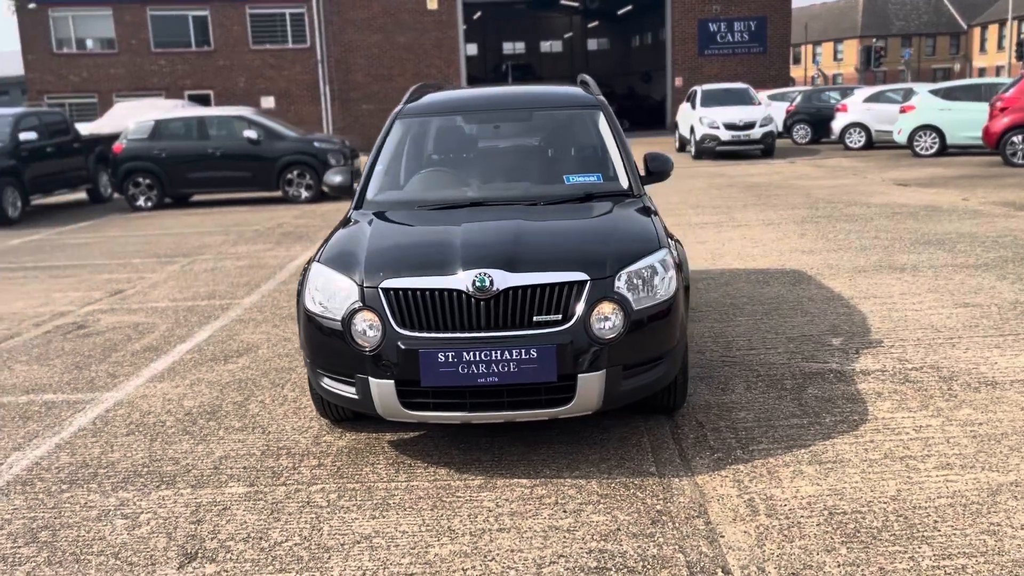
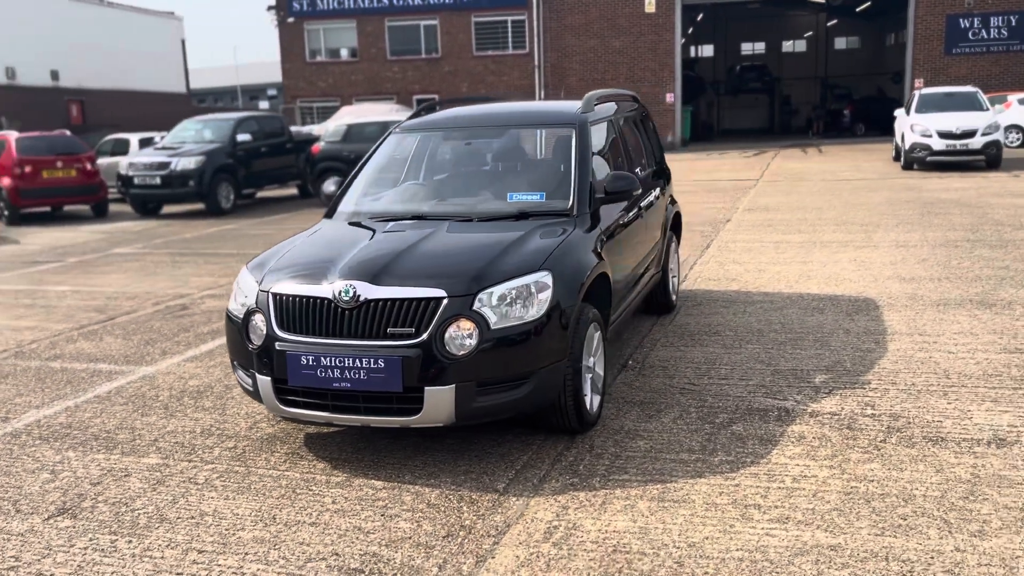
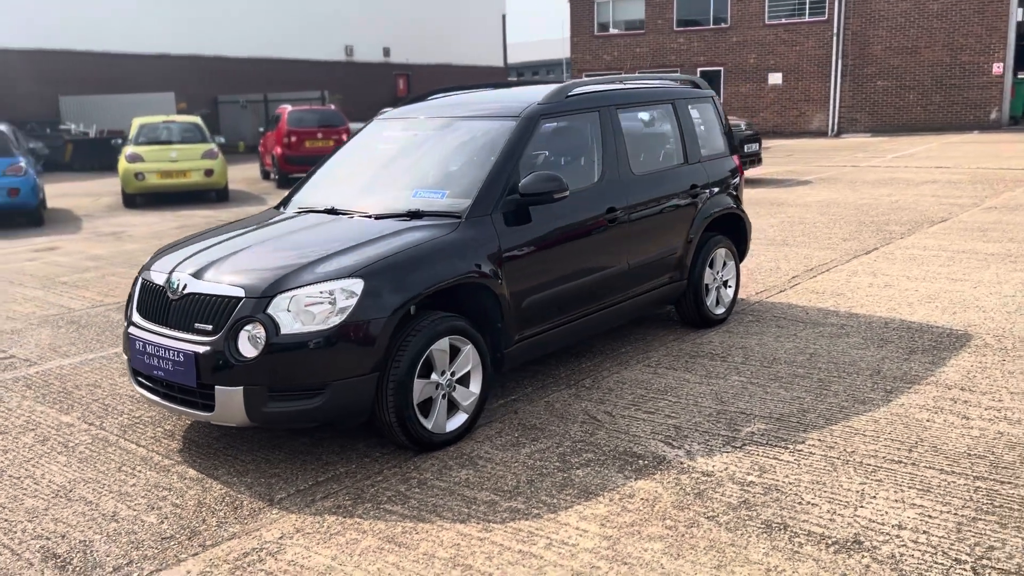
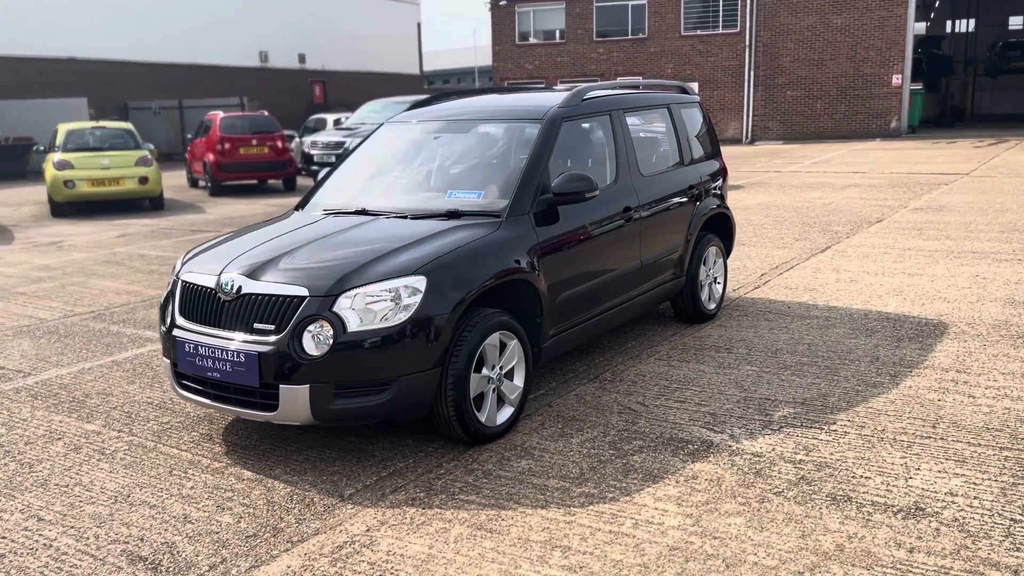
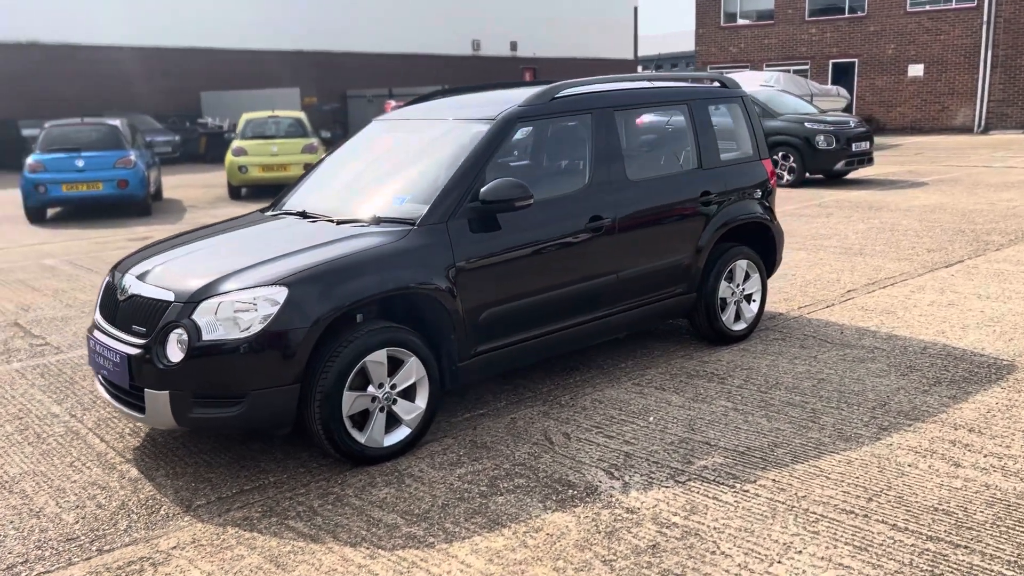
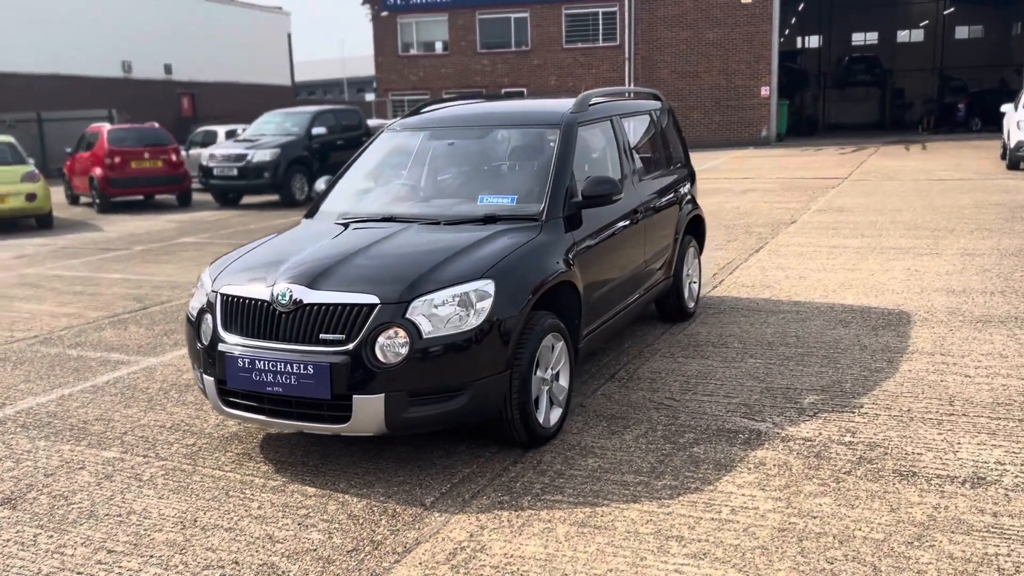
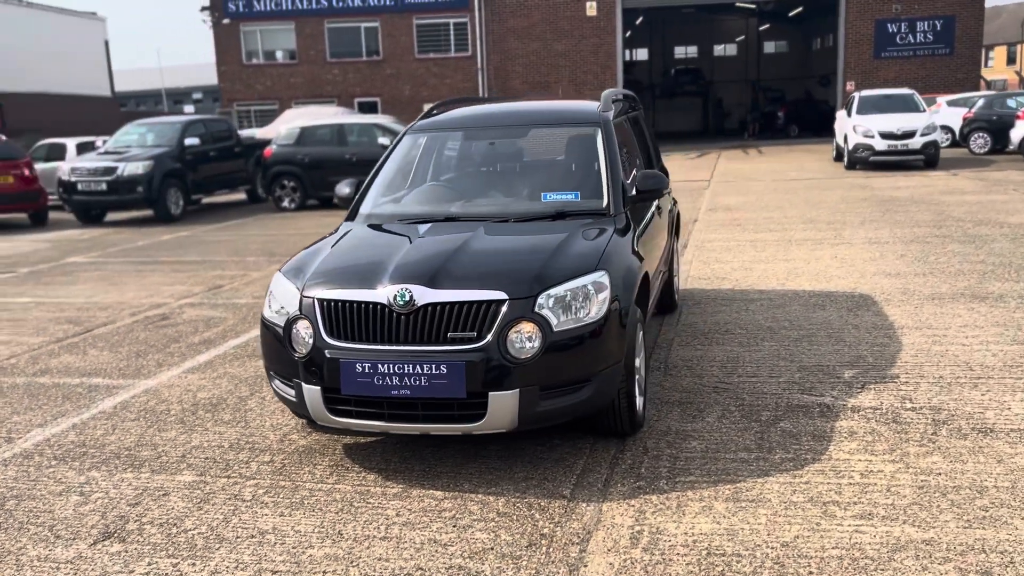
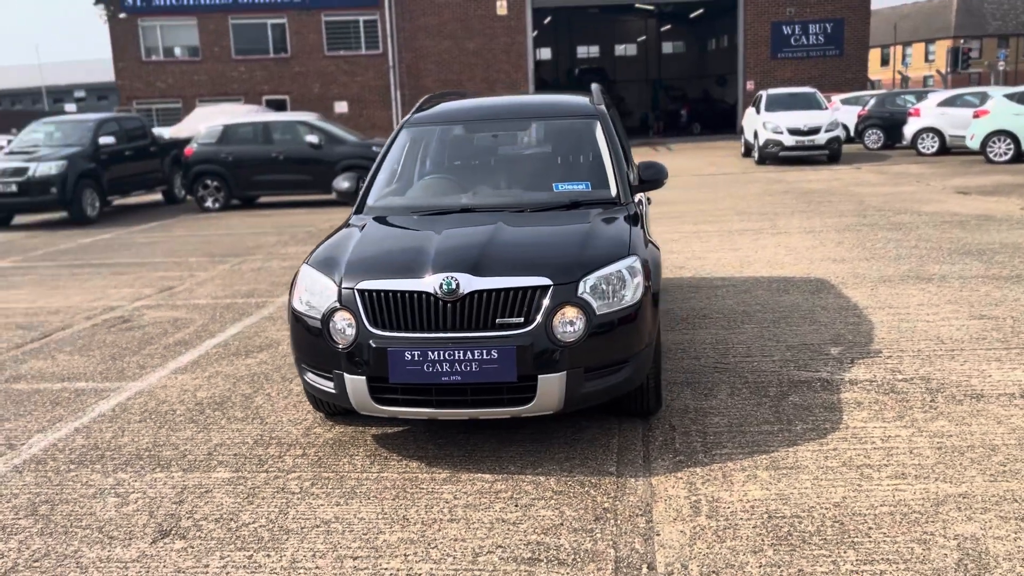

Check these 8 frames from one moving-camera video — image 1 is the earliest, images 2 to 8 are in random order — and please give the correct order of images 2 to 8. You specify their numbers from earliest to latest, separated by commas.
8, 7, 2, 6, 4, 3, 5
